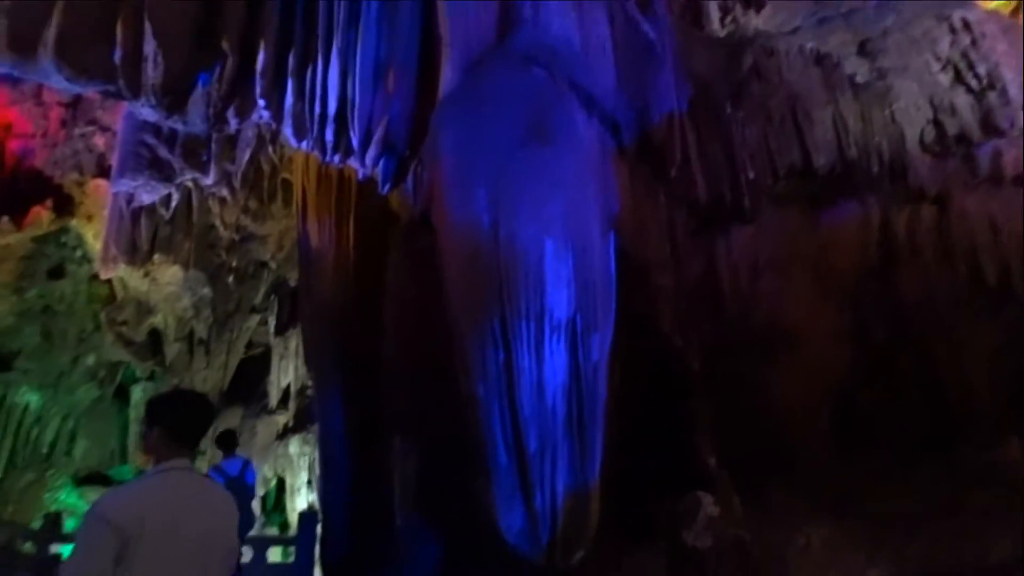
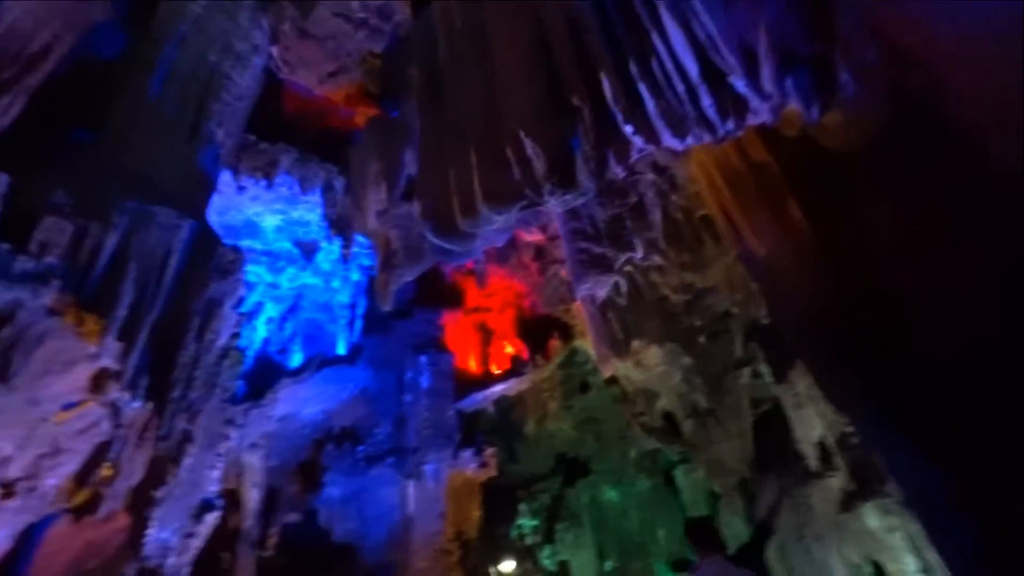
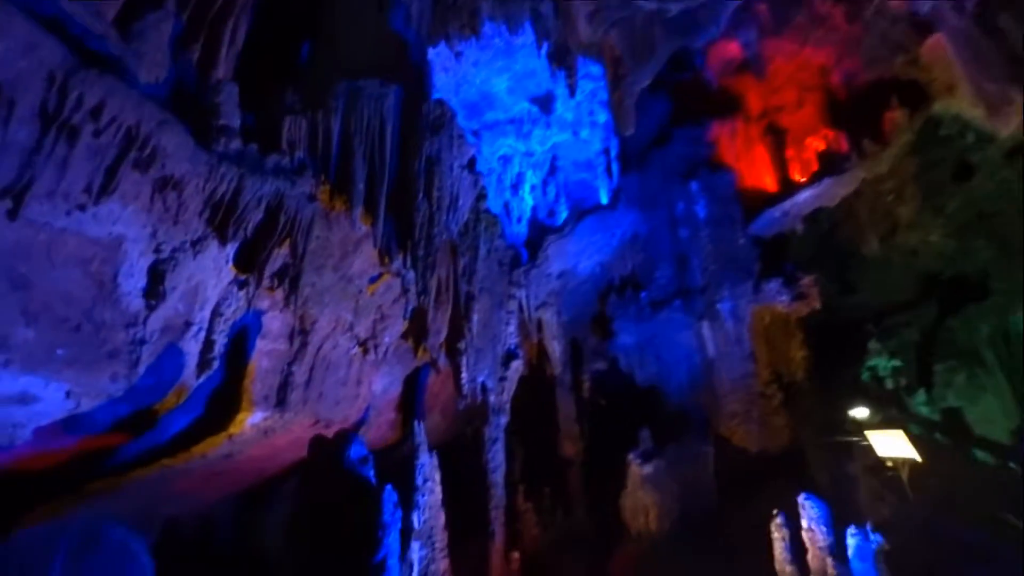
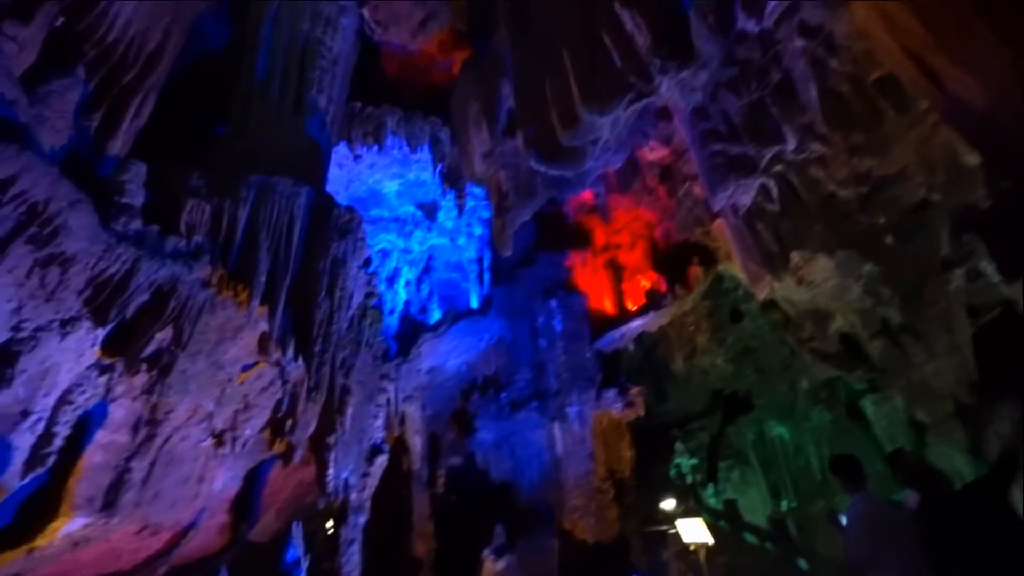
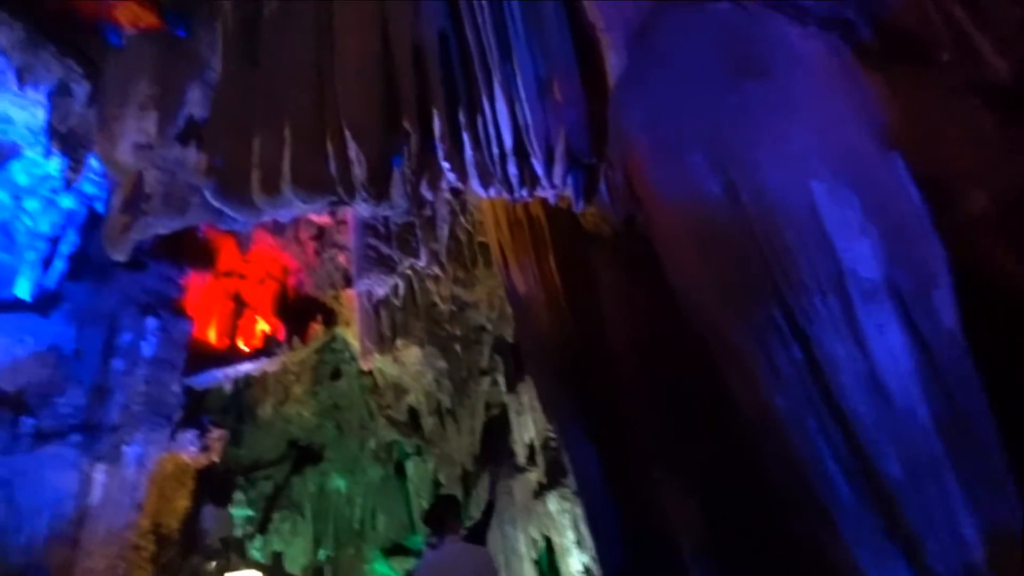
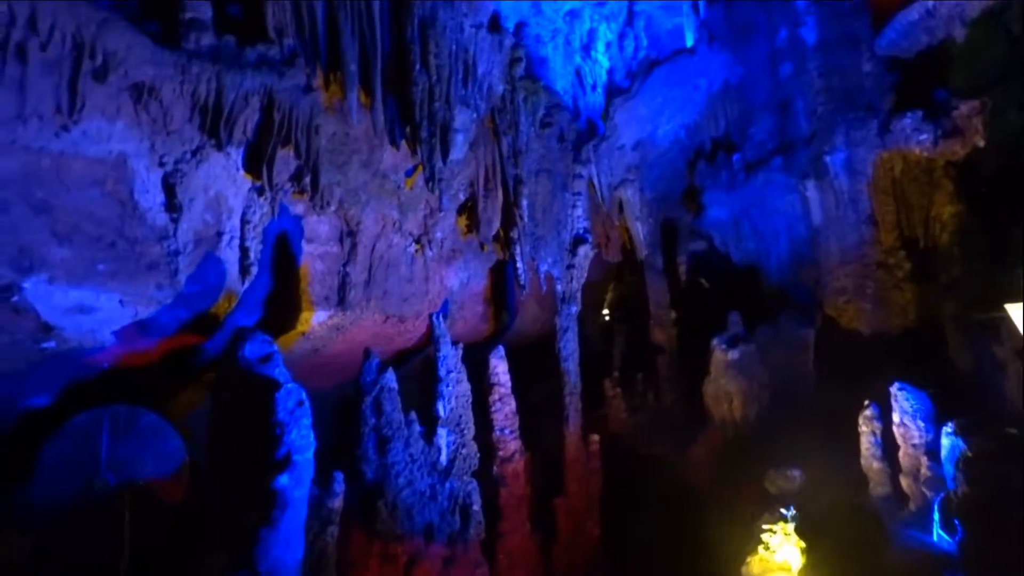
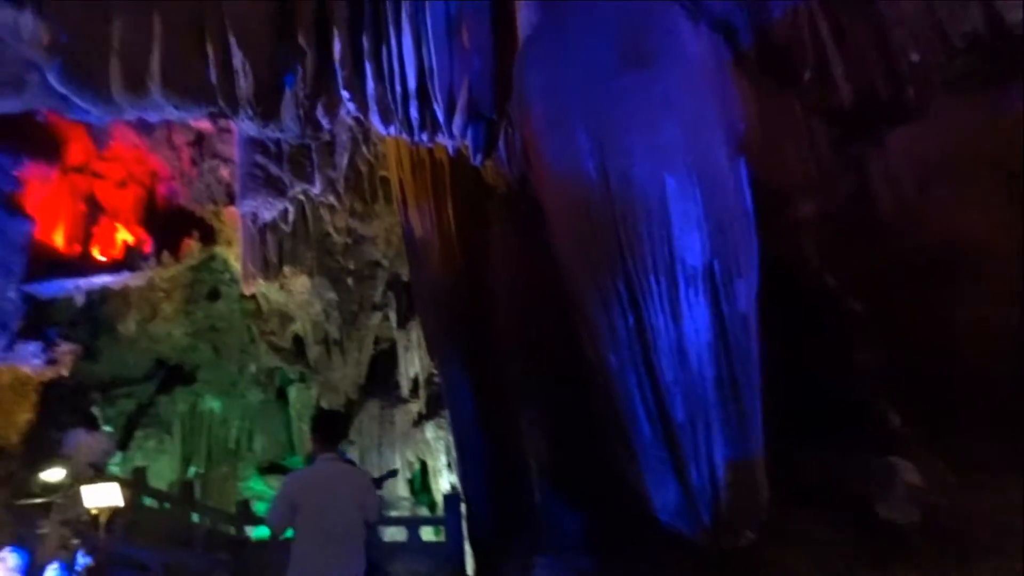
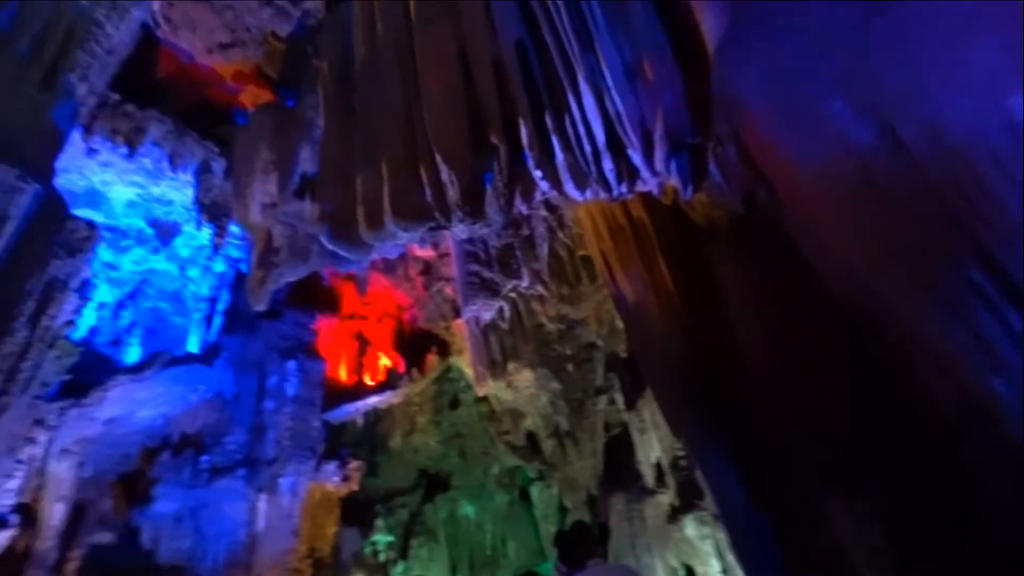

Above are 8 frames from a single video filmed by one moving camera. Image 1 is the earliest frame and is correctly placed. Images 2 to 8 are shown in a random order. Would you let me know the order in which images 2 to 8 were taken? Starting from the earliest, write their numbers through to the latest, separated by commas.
7, 5, 8, 2, 4, 3, 6
